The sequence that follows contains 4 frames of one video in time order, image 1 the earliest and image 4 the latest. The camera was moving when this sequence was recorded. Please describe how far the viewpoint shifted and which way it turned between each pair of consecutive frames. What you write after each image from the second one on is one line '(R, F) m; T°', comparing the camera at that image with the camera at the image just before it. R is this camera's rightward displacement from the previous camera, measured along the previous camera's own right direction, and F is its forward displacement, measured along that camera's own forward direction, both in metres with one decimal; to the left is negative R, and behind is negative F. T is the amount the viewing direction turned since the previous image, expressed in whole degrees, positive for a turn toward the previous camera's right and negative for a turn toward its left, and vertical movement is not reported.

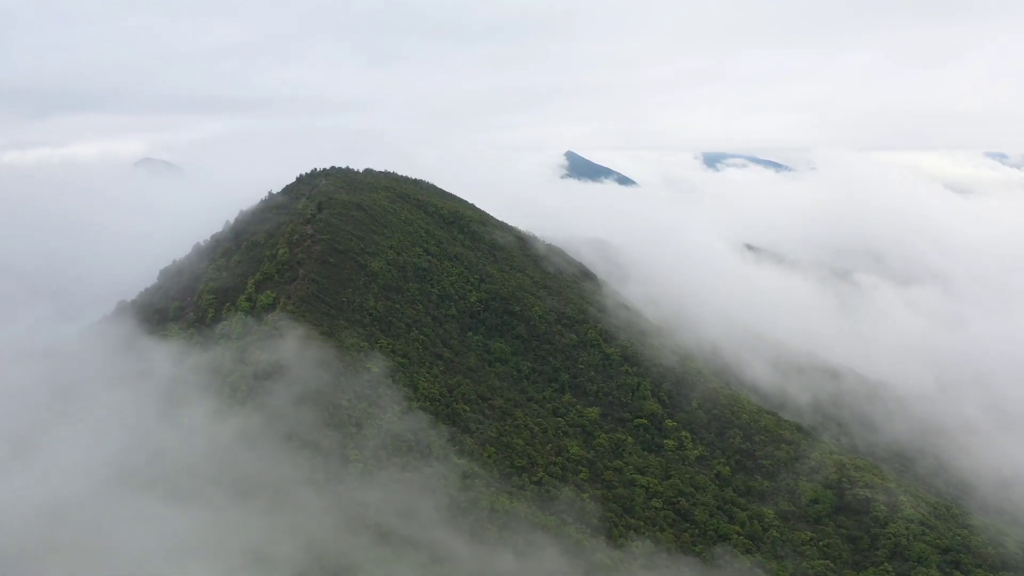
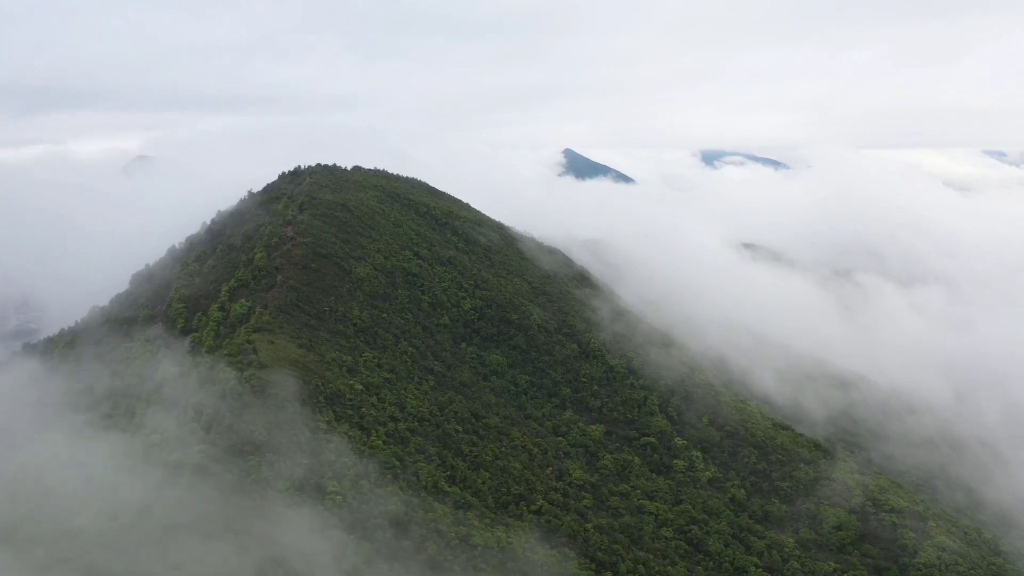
(+0.1, +4.2) m; 0°
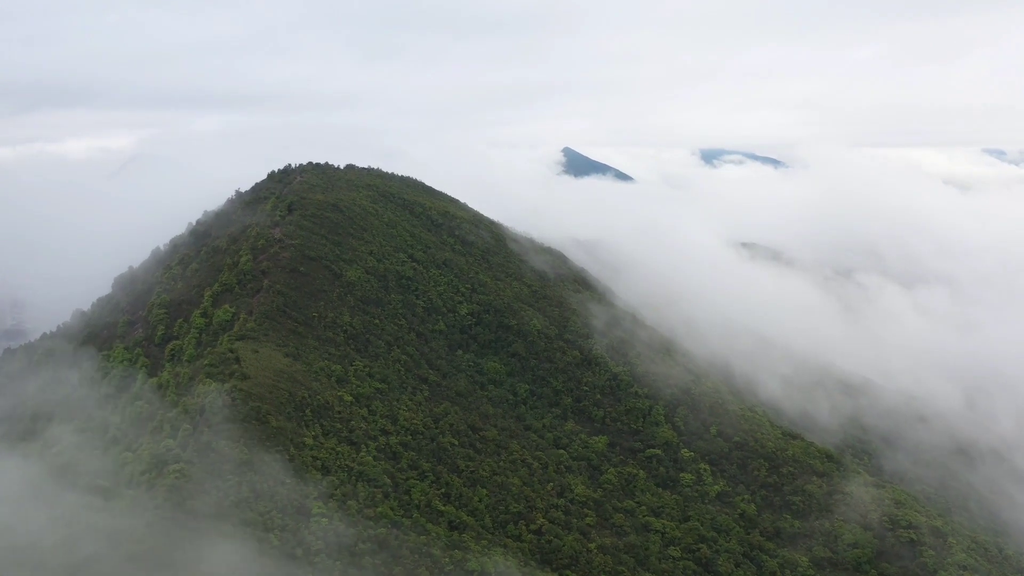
(0.0, +2.4) m; 0°
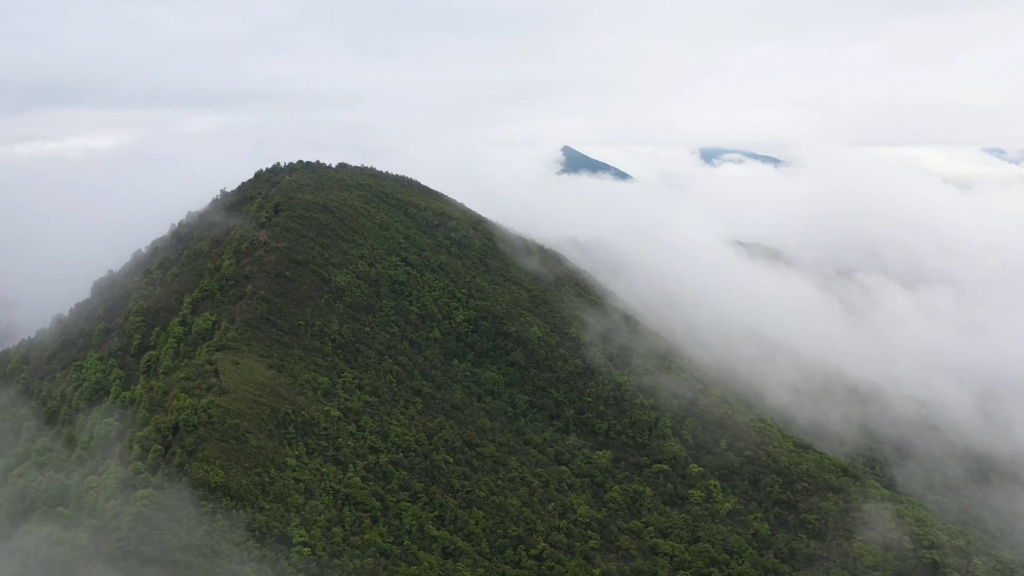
(0.0, +2.7) m; 0°
